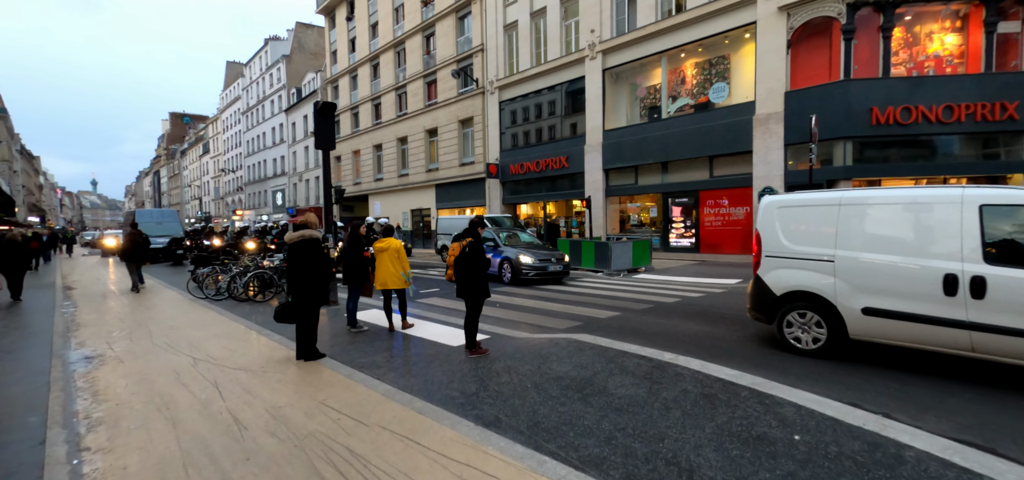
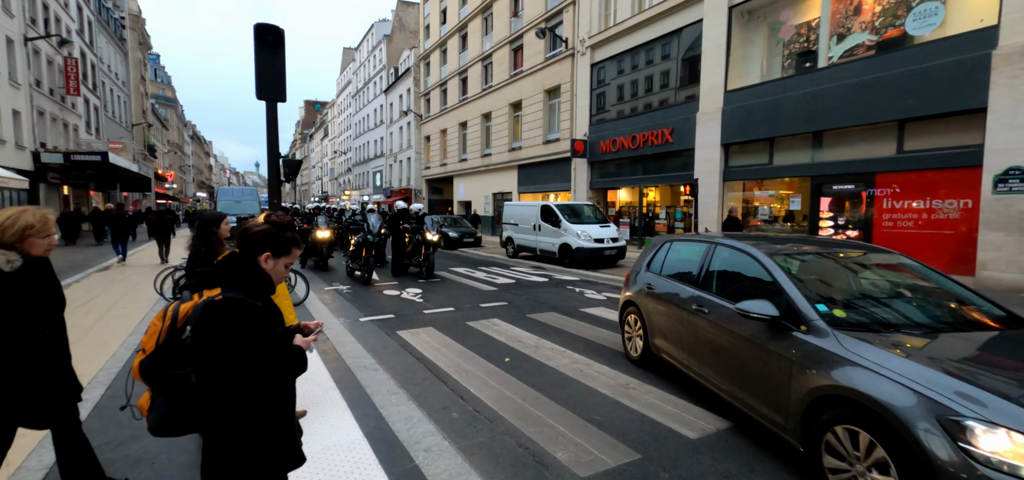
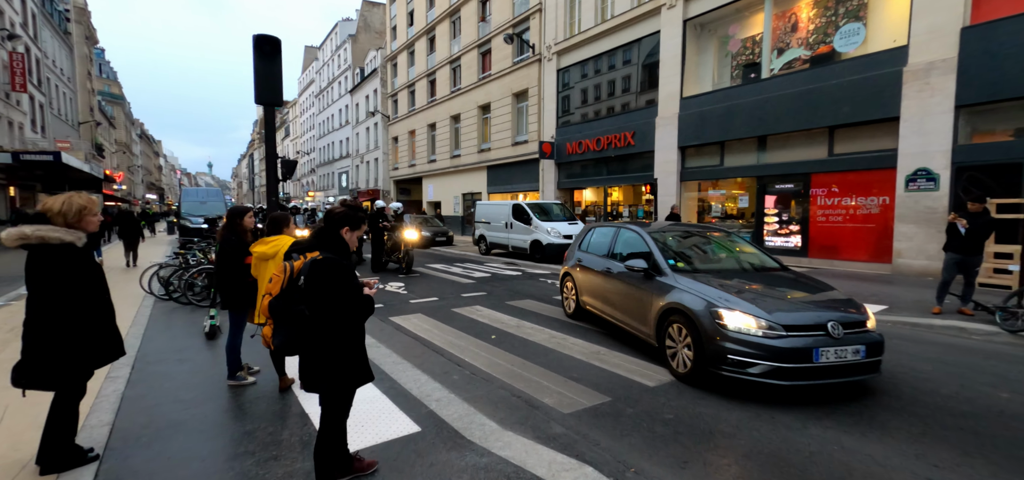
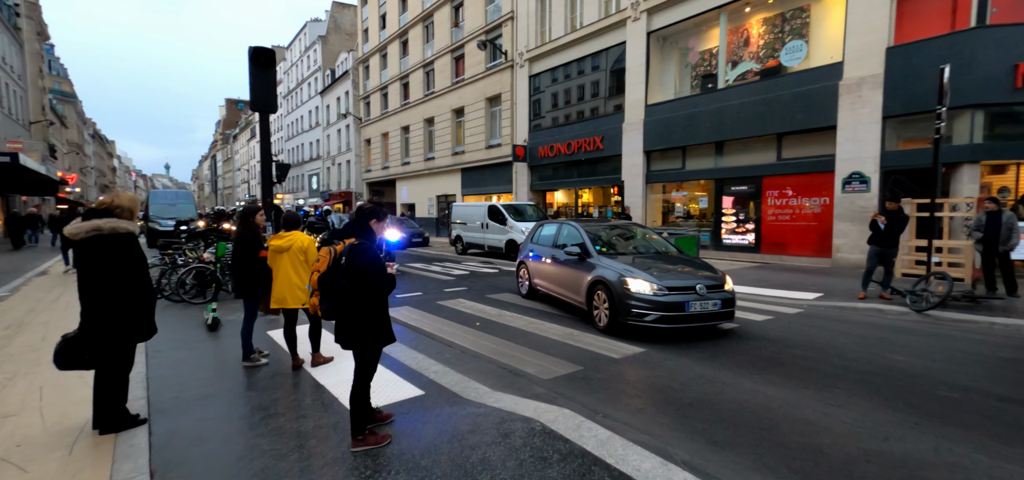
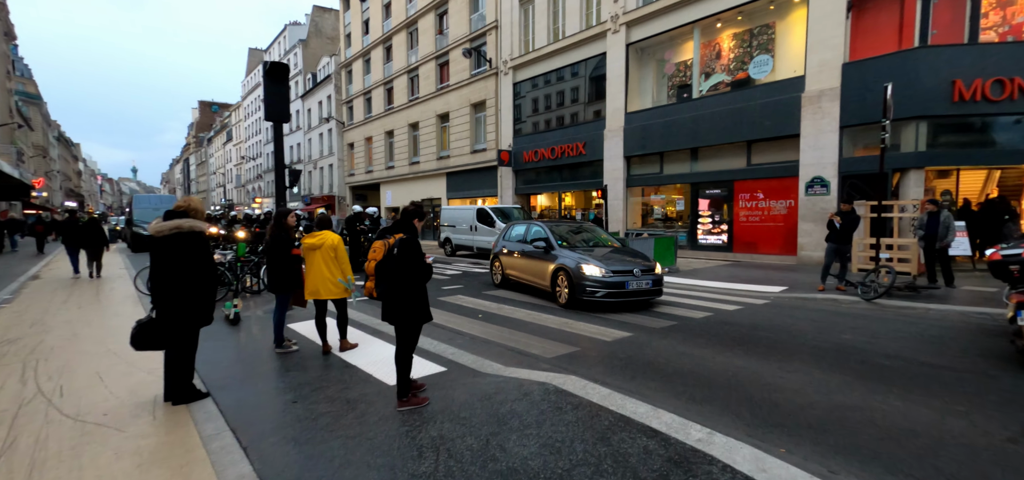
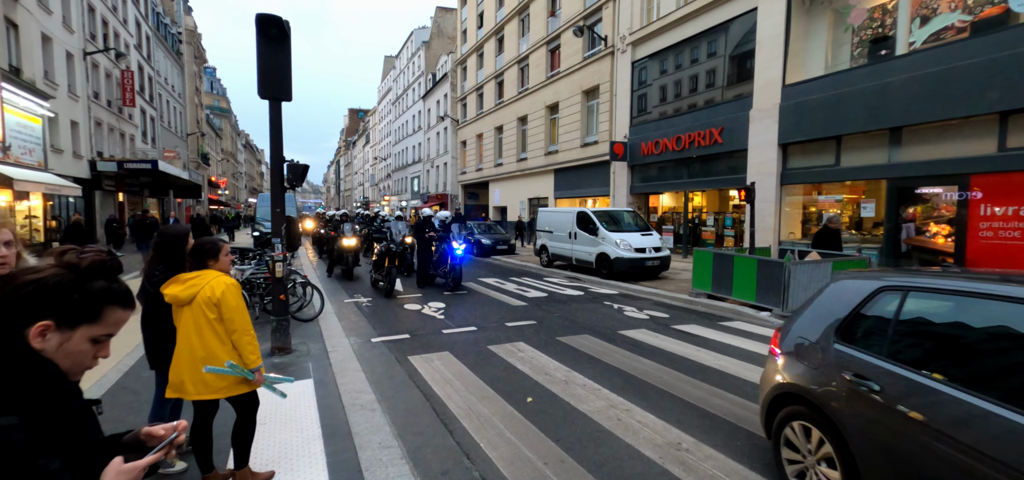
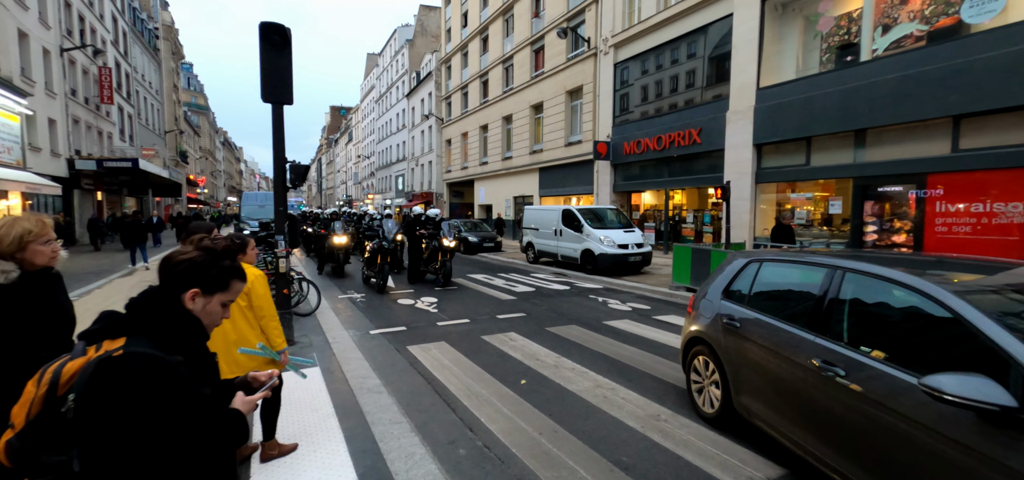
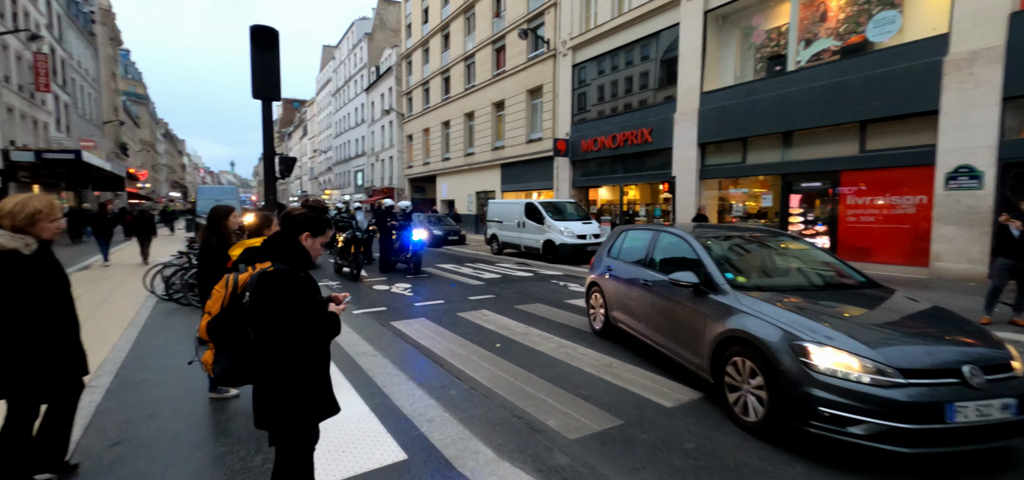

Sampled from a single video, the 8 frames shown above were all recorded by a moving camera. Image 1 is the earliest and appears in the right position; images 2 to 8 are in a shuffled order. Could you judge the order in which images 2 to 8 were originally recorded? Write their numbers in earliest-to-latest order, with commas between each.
5, 4, 3, 8, 2, 7, 6
